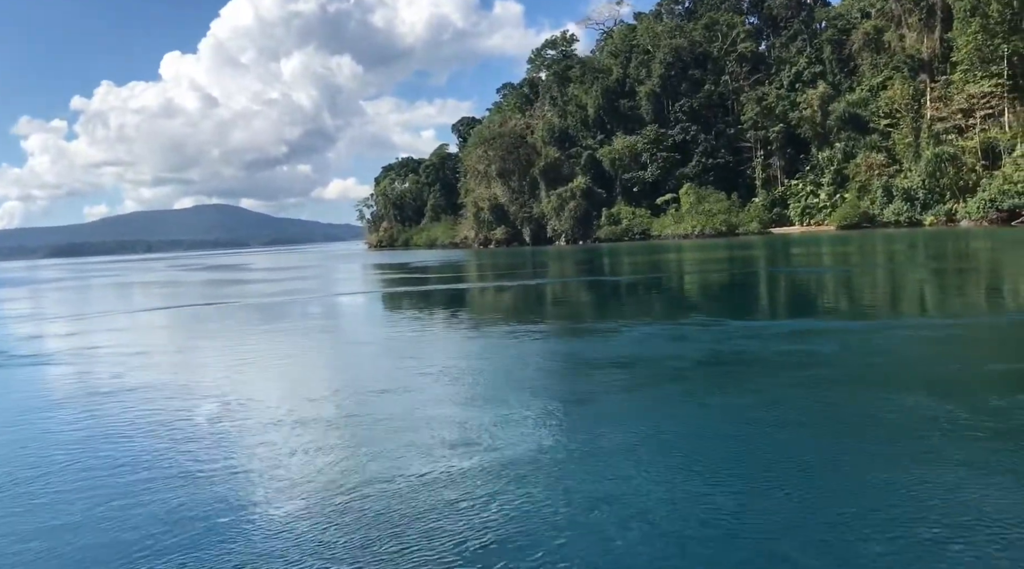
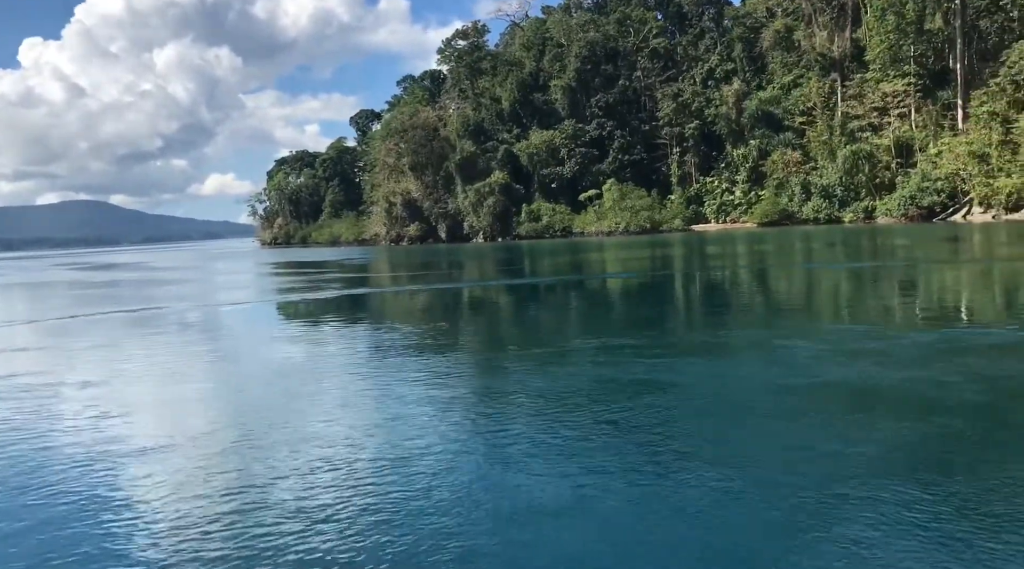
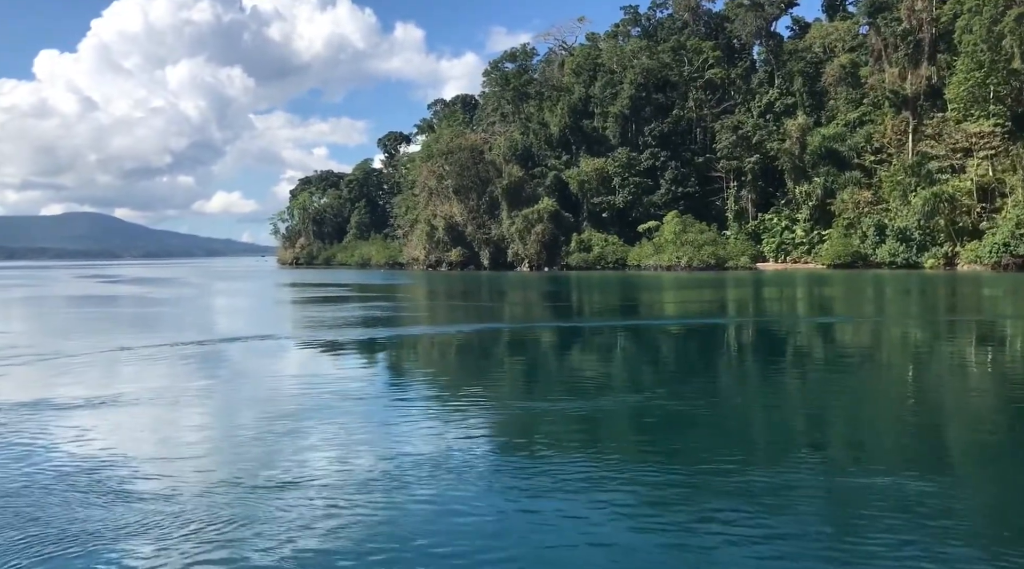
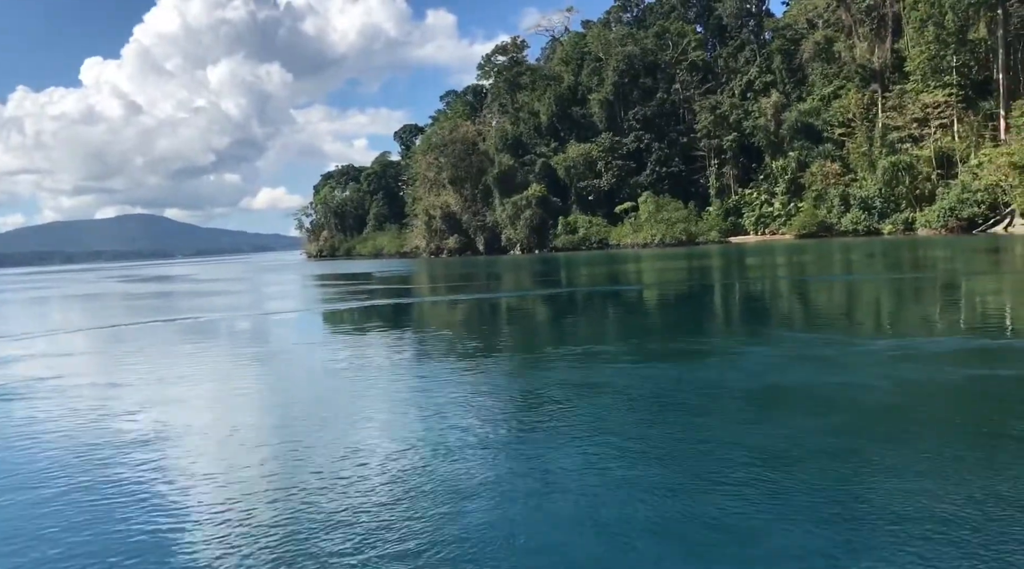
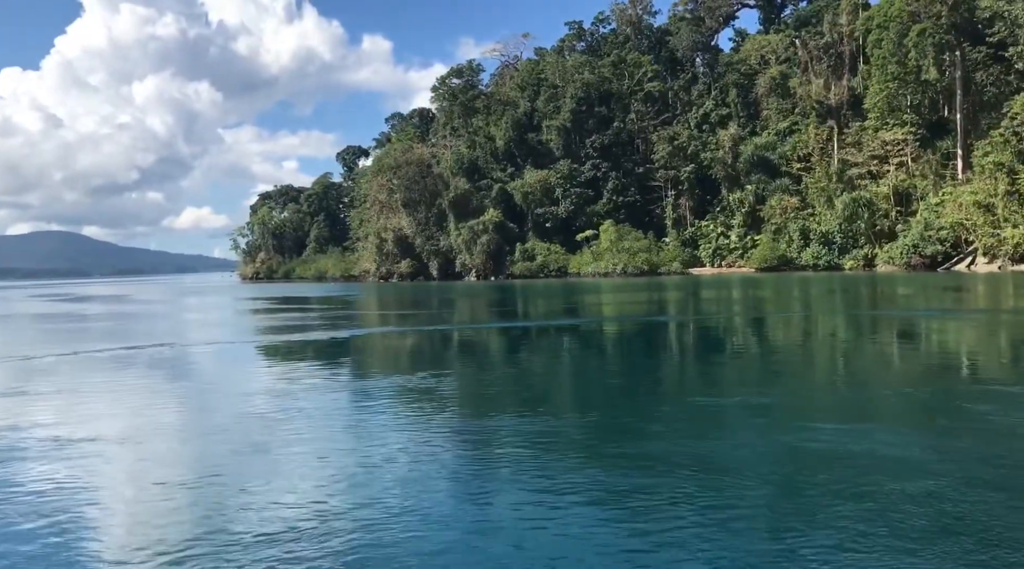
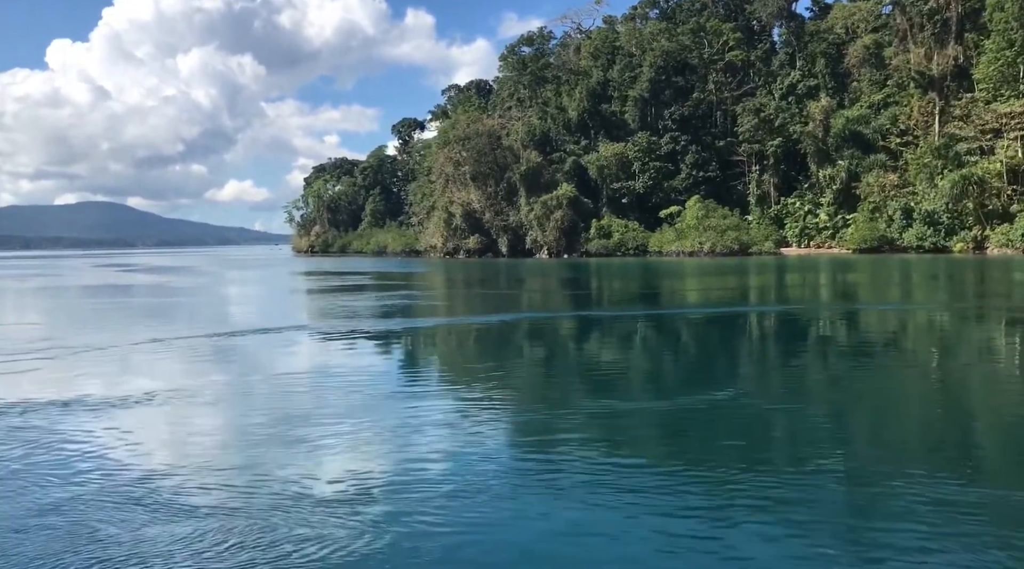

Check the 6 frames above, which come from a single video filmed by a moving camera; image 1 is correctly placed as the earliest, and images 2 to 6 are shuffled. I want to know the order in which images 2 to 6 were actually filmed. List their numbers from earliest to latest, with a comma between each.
4, 2, 5, 3, 6
